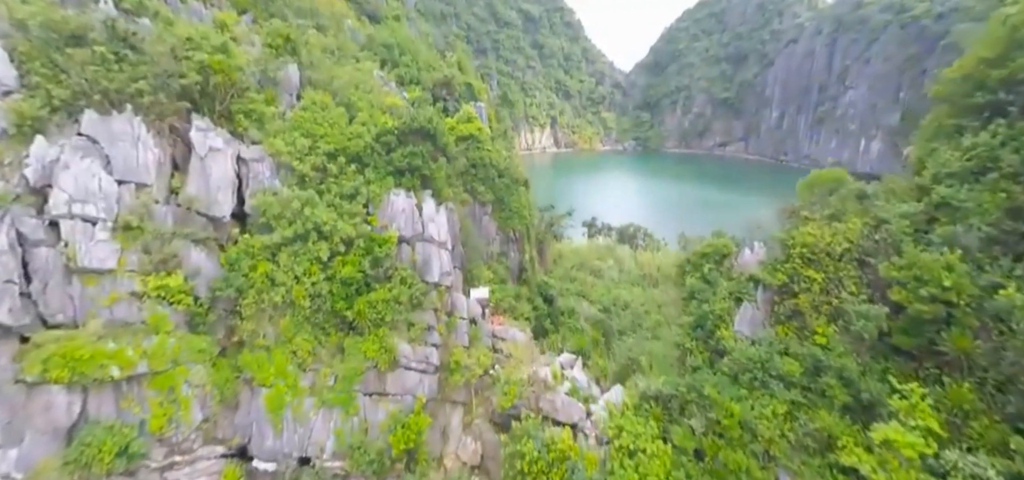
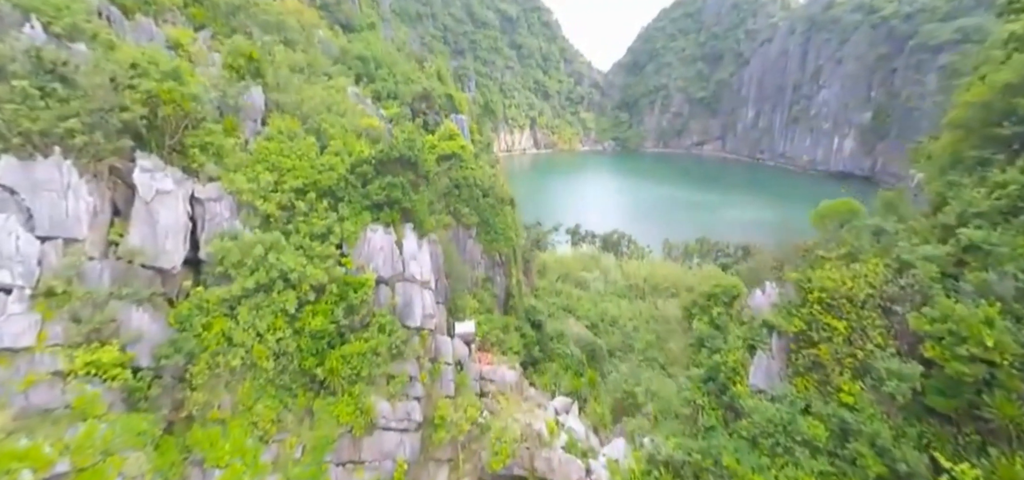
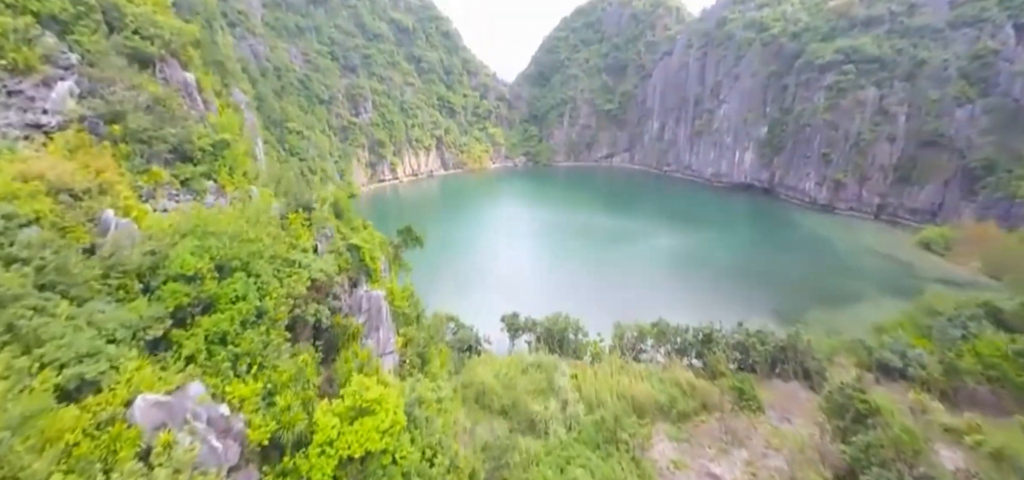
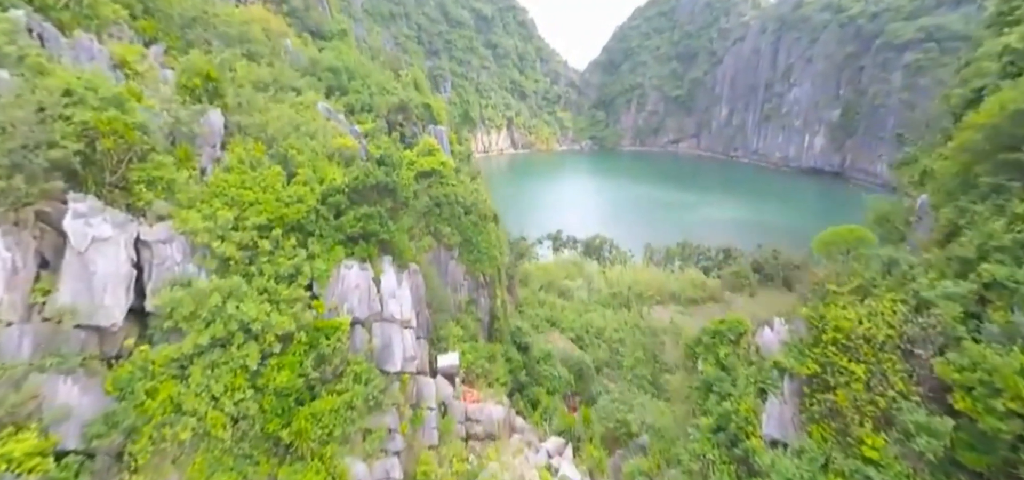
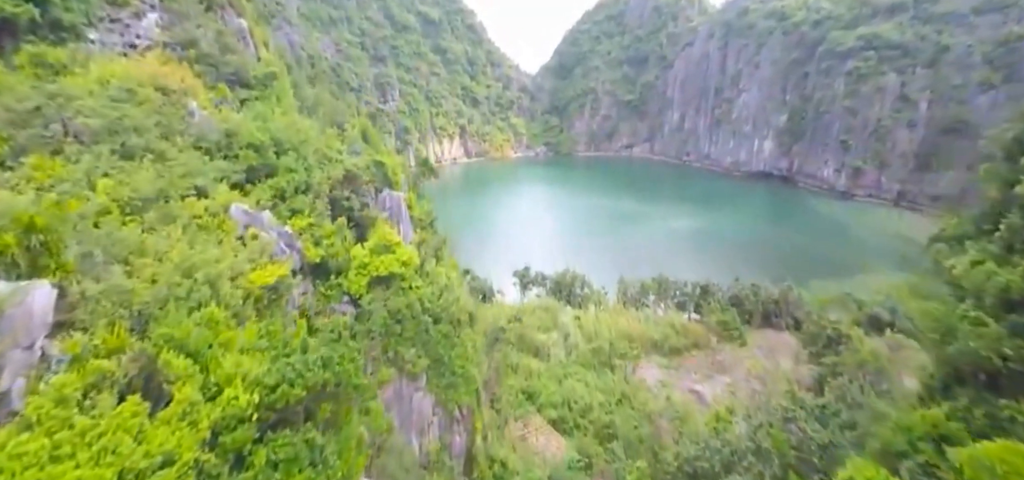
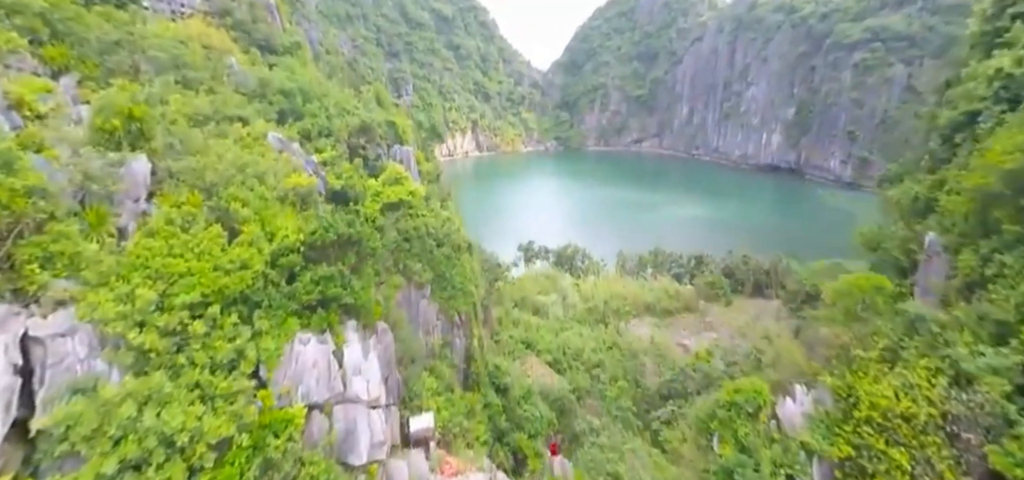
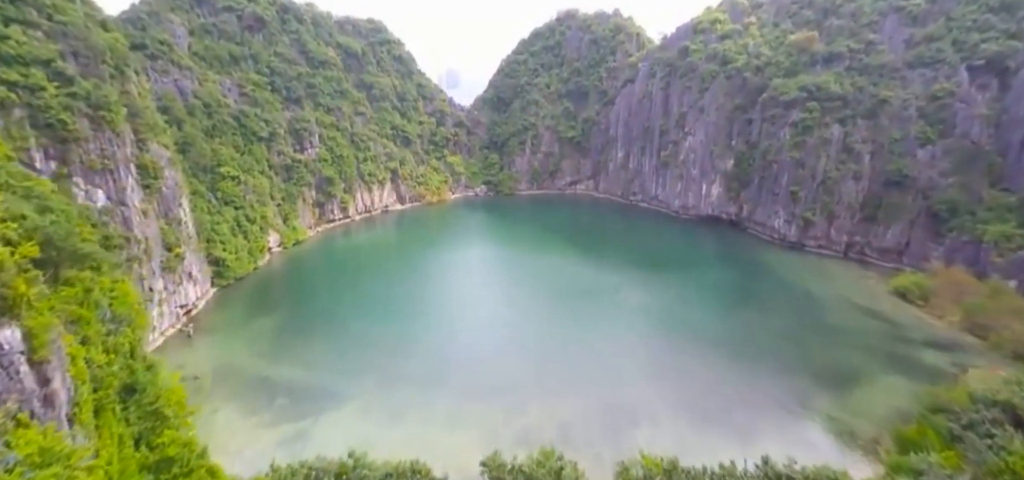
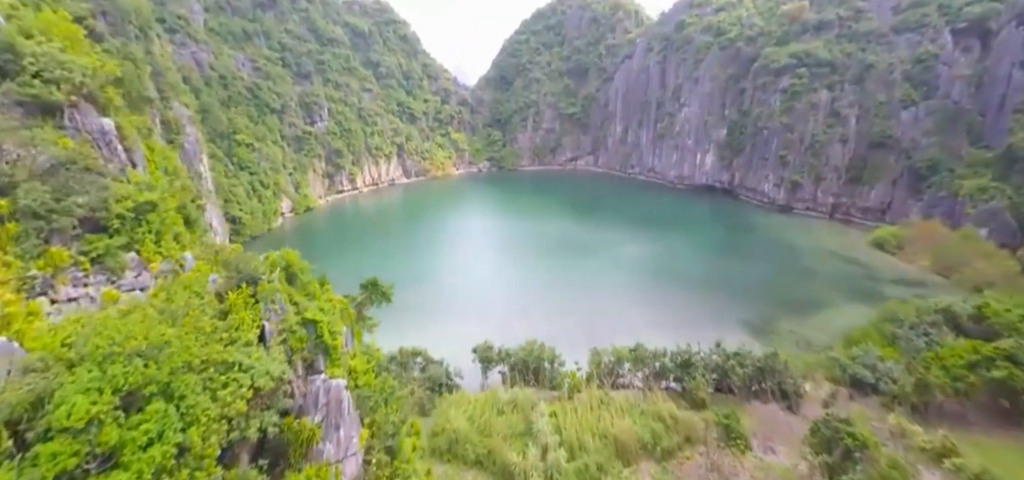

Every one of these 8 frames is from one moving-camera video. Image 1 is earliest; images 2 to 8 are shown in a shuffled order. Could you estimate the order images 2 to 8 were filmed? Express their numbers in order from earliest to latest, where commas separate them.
2, 4, 6, 5, 3, 8, 7
